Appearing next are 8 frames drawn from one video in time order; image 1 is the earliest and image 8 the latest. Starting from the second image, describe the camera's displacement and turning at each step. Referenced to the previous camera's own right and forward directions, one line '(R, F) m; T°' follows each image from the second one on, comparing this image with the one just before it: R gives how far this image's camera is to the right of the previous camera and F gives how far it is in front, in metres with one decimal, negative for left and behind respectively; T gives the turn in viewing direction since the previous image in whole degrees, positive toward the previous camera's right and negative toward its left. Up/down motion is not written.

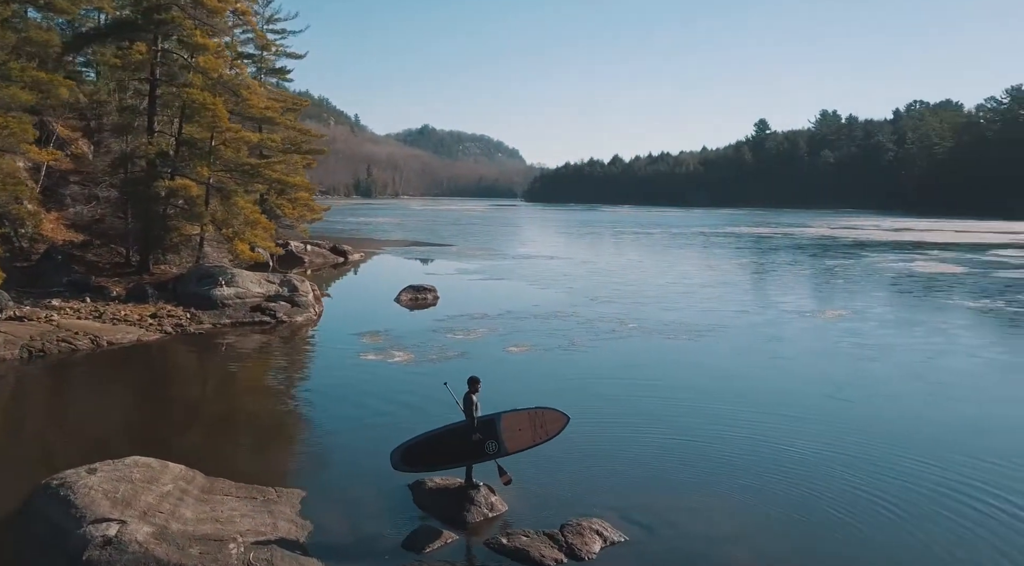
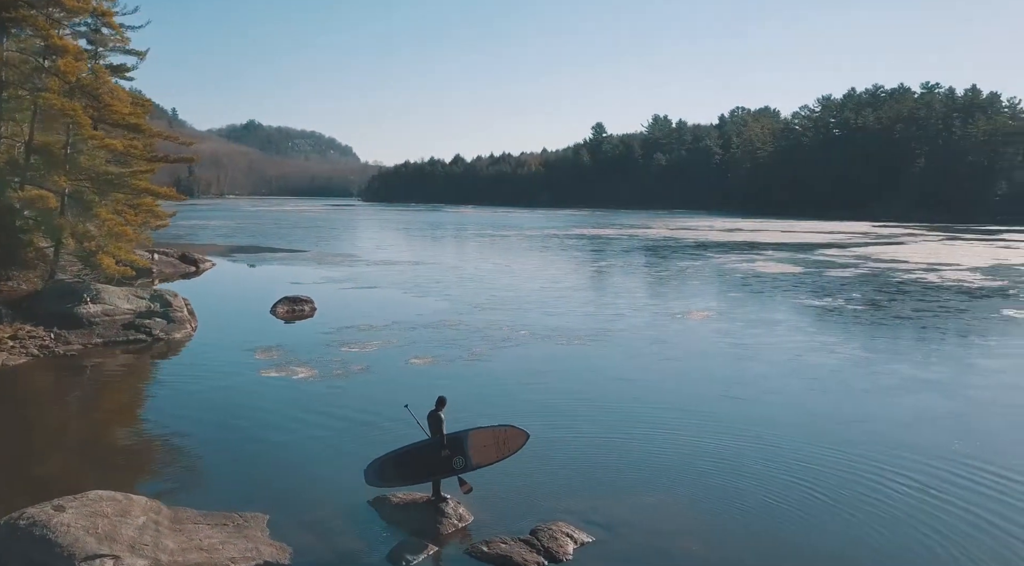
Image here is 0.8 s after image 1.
(-0.6, -0.3) m; +10°
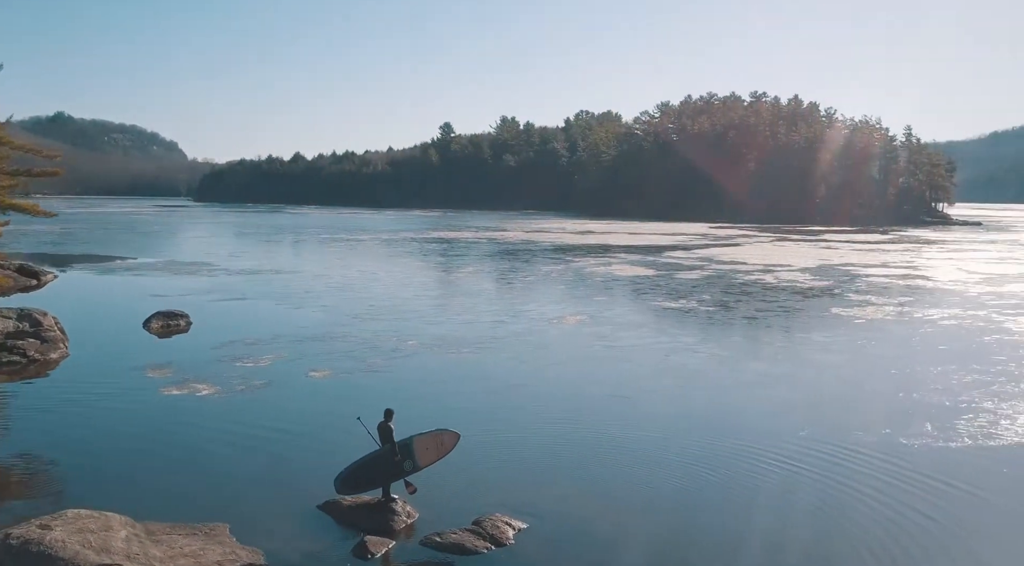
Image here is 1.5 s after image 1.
(-0.6, -0.7) m; +10°
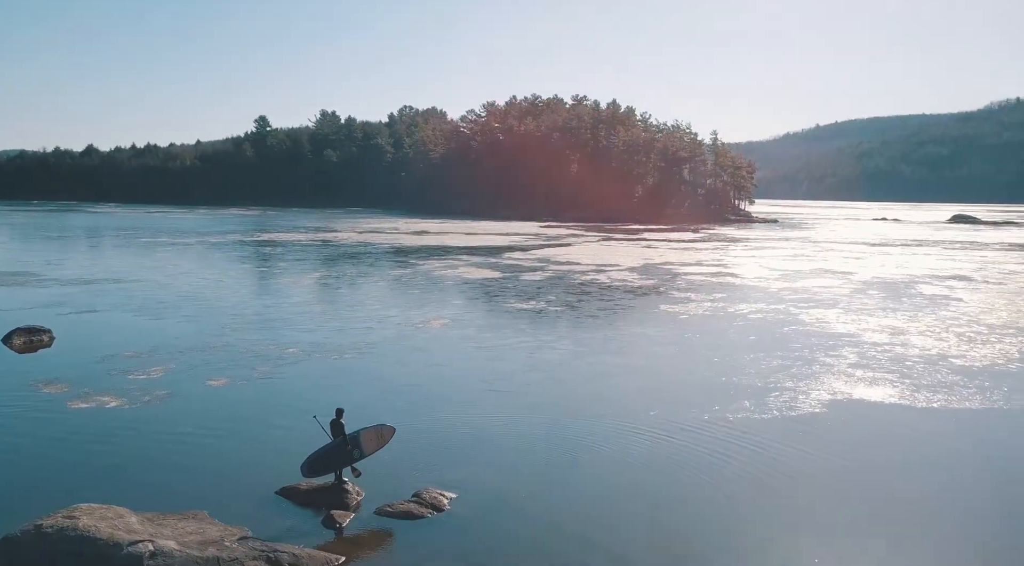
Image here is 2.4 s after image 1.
(-0.8, -1.3) m; +12°
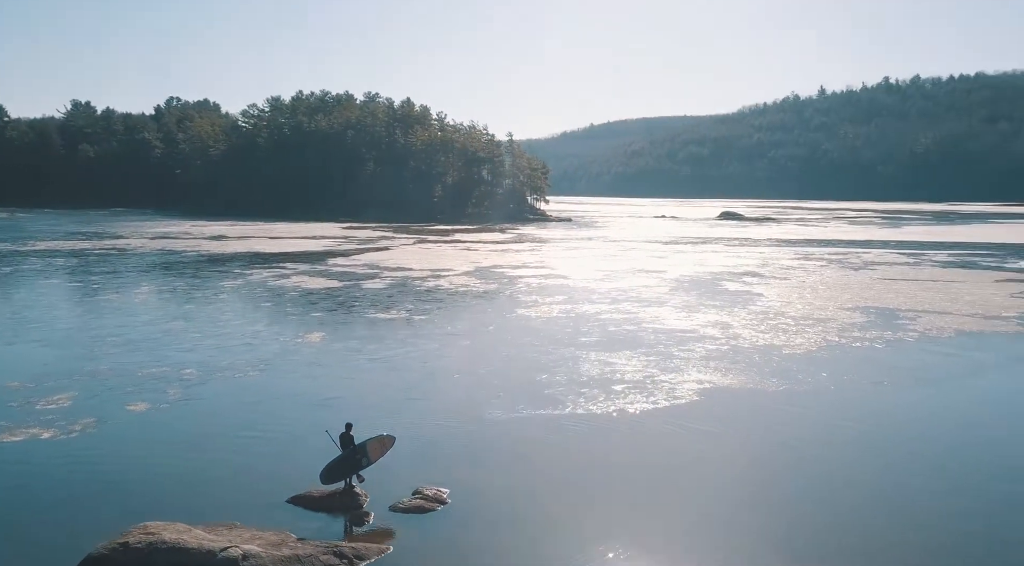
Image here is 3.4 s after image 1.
(-1.7, -1.1) m; +14°
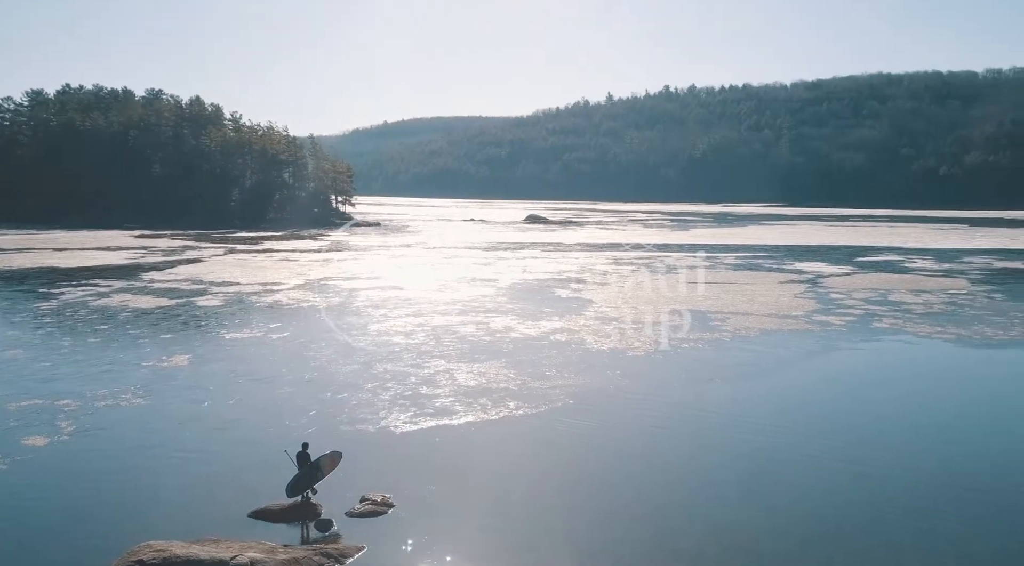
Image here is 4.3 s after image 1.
(-1.3, -1.3) m; +13°
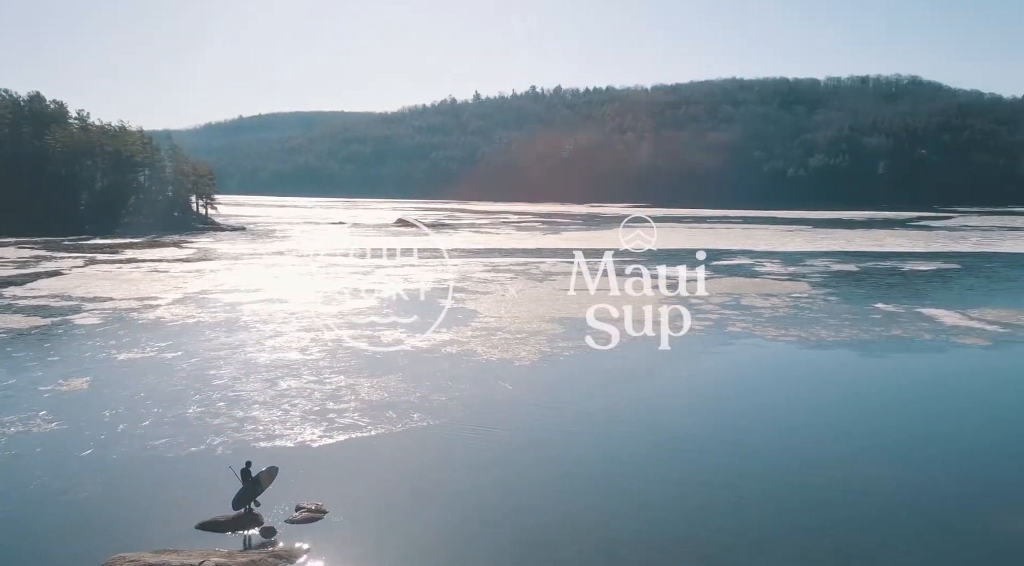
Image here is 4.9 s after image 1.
(-0.6, -1.5) m; +9°
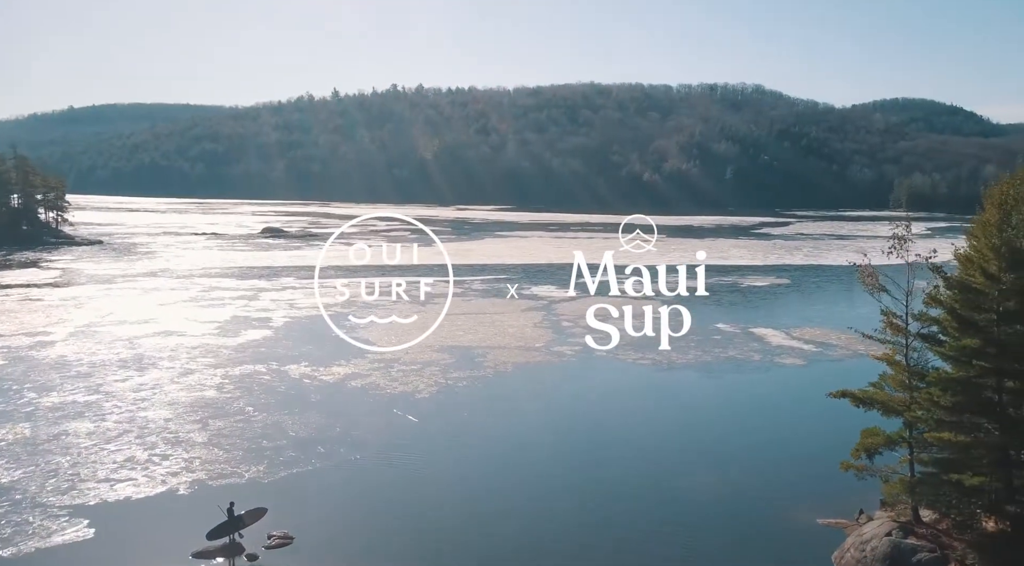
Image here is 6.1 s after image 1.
(-1.2, -3.3) m; +10°
